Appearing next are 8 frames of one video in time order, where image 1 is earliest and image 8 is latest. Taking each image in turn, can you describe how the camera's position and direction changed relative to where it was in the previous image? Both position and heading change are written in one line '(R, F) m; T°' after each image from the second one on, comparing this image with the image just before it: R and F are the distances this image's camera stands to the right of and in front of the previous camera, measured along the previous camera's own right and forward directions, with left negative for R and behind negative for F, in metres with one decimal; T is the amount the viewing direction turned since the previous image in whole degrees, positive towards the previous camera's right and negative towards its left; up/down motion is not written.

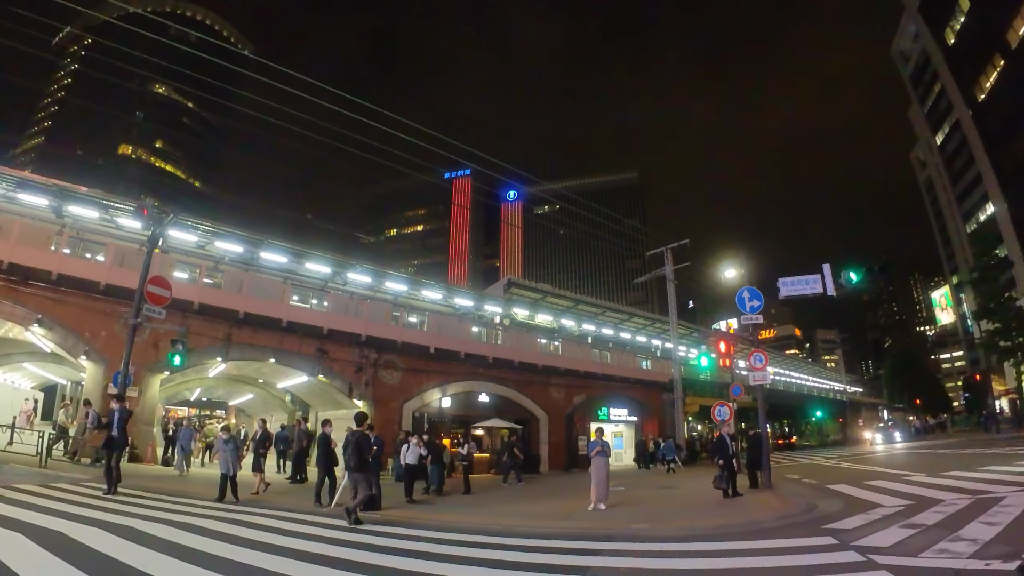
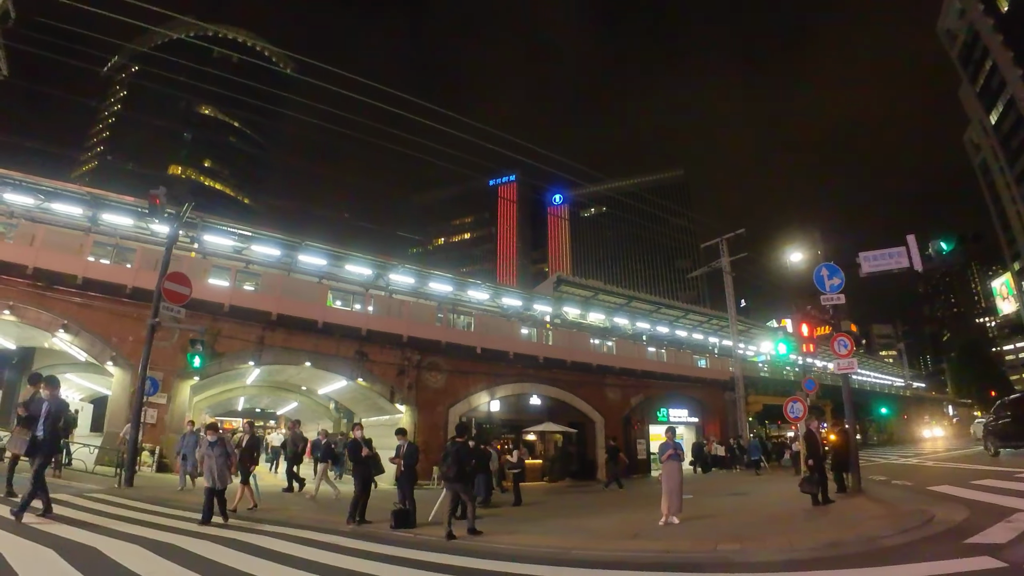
(-0.1, +1.7) m; -5°
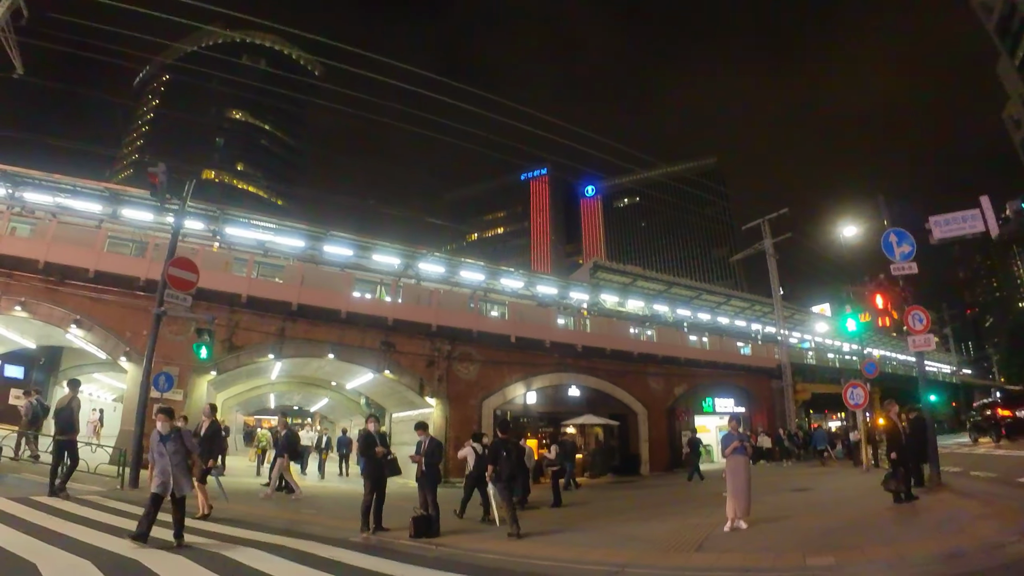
(-0.1, +1.3) m; -3°
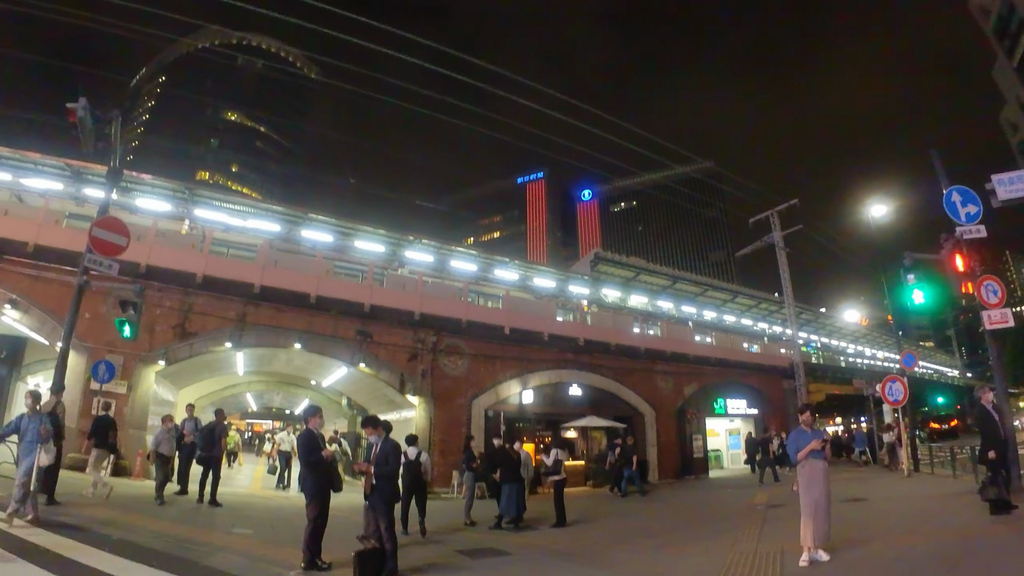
(+0.1, +2.3) m; 0°
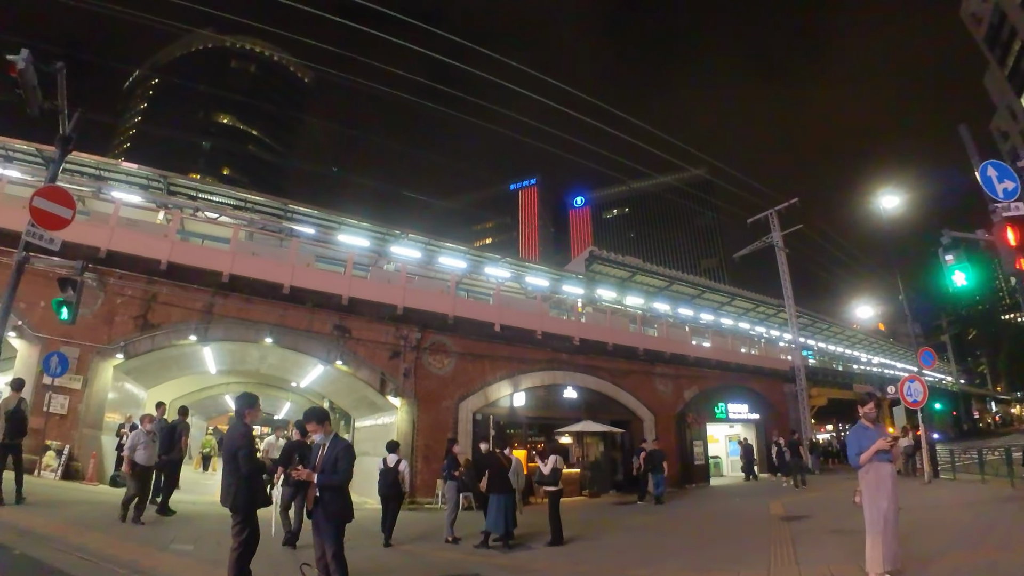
(+0.1, +1.2) m; +1°
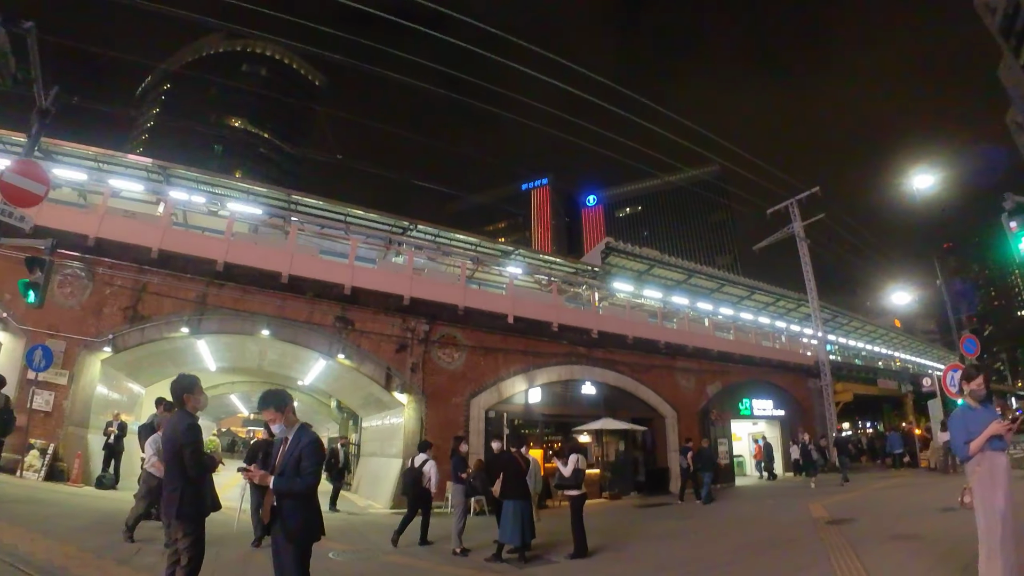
(0.0, +1.0) m; -1°
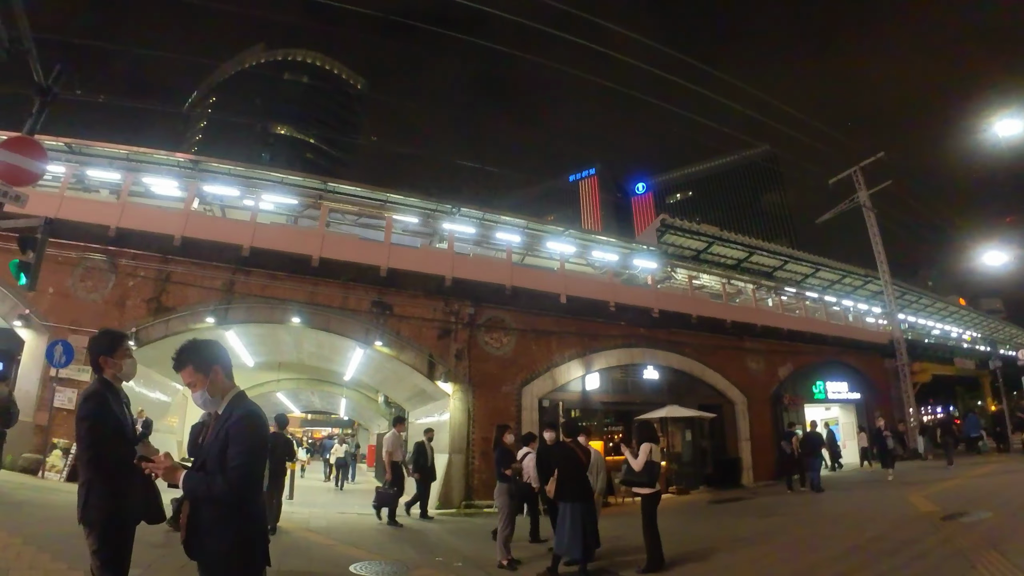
(-0.2, +1.4) m; -4°
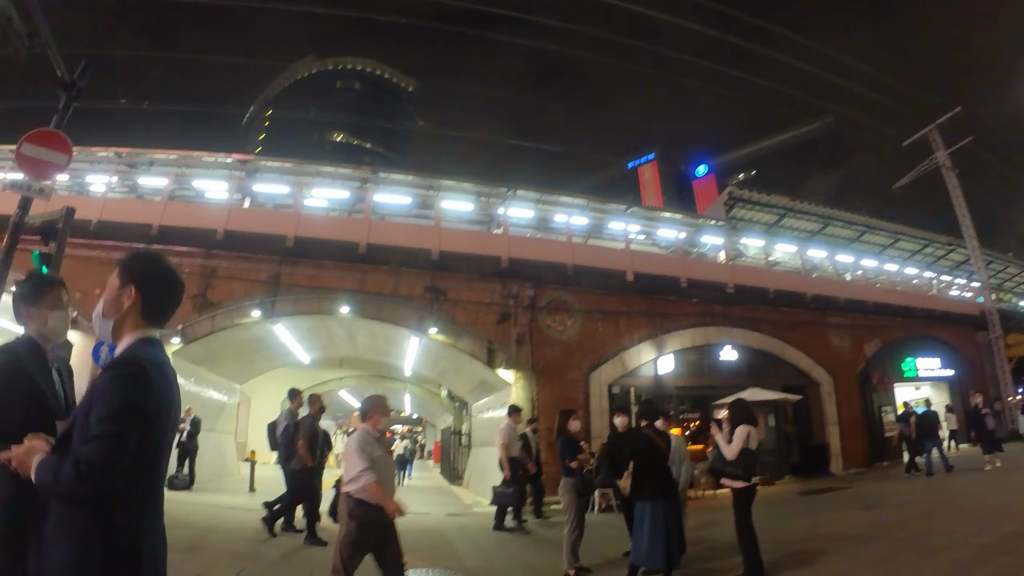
(-0.4, +1.1) m; -5°
